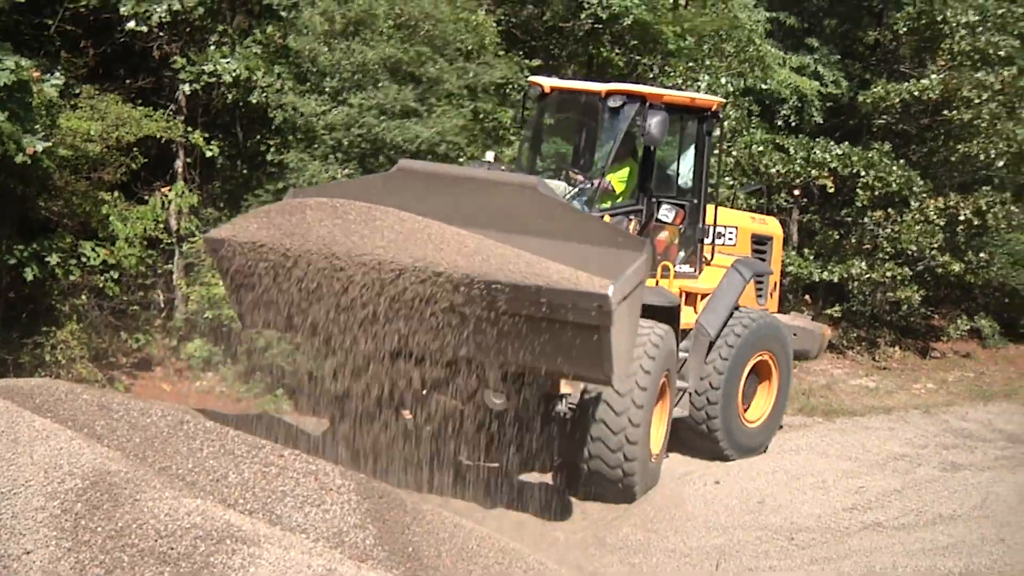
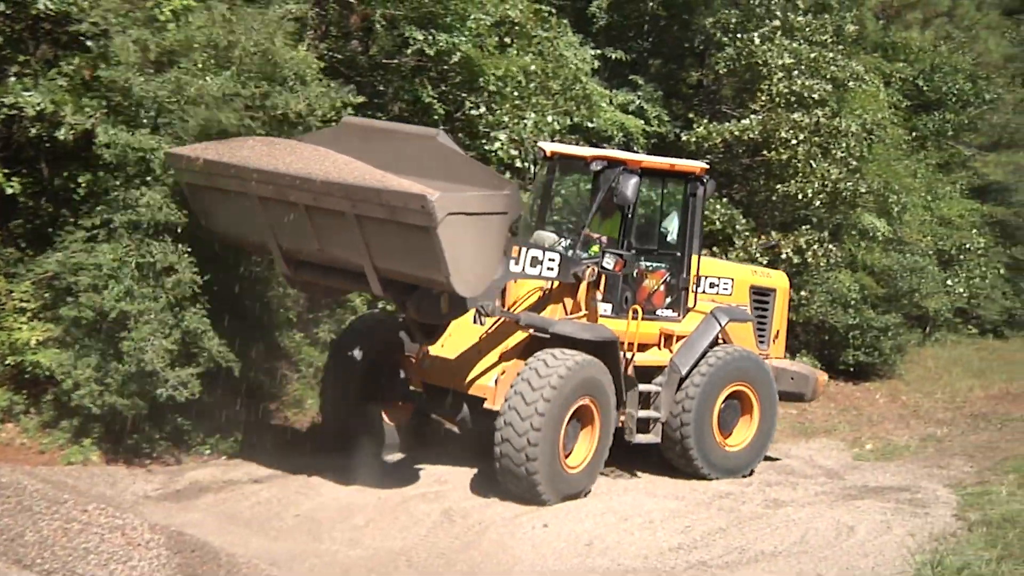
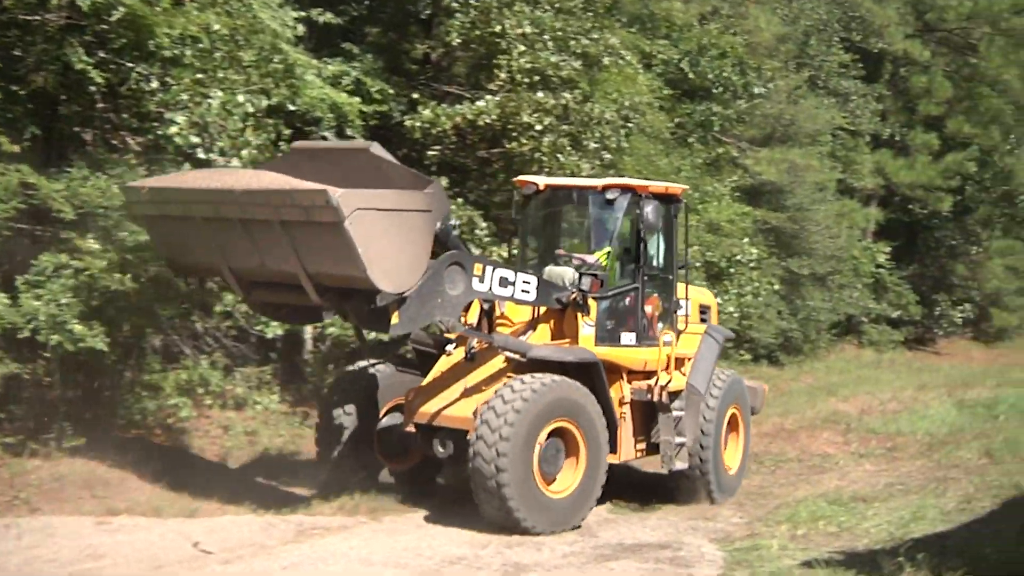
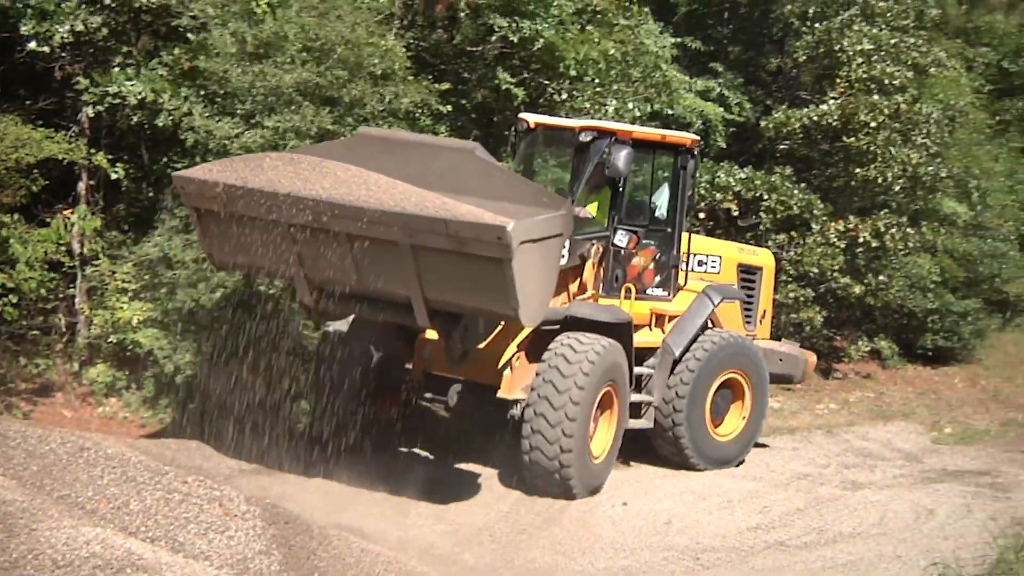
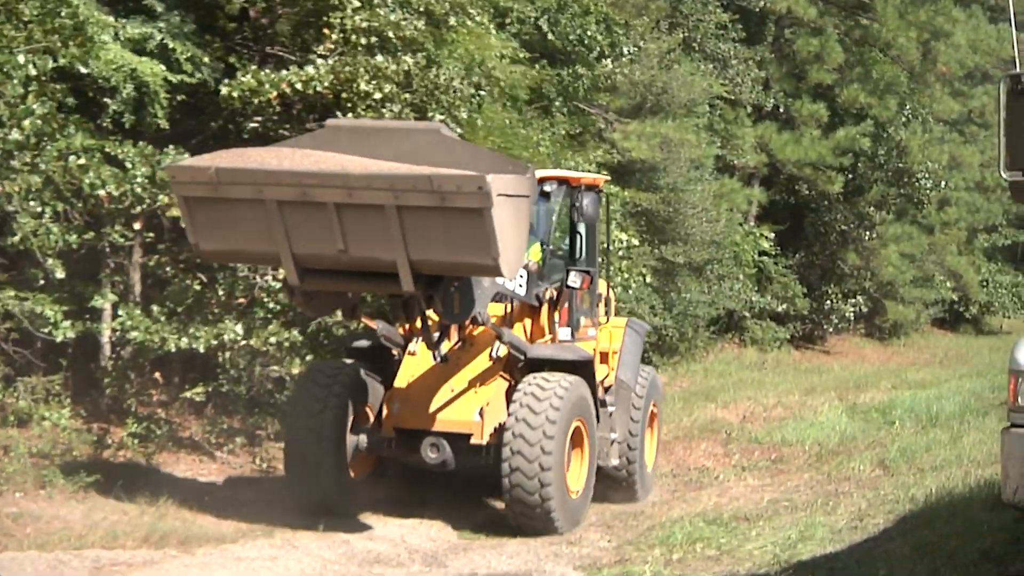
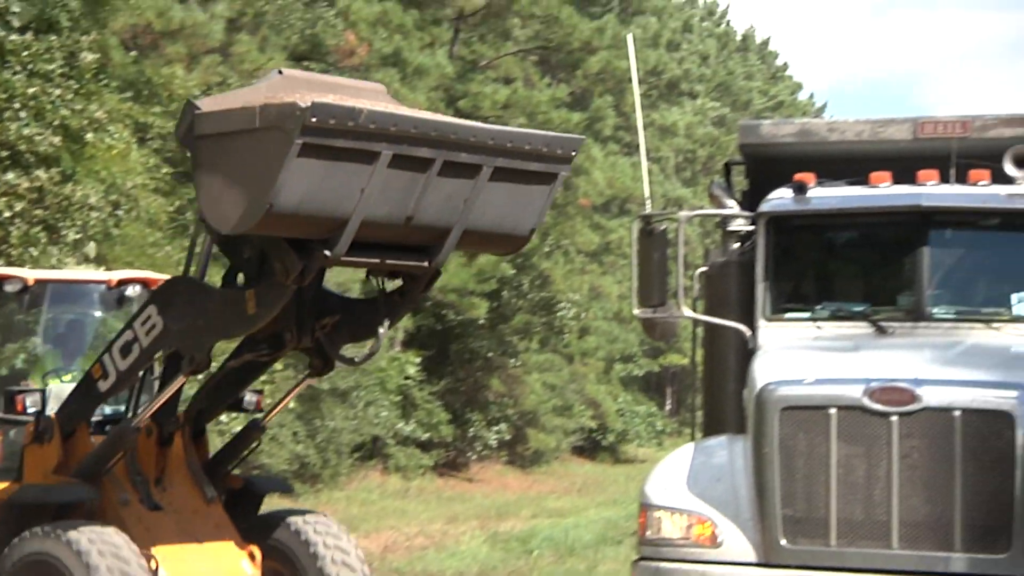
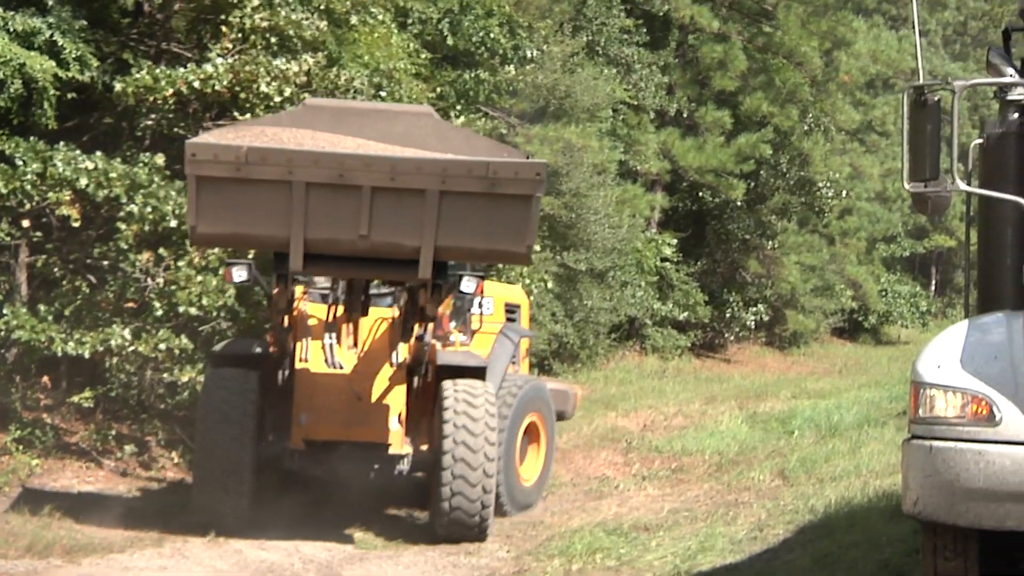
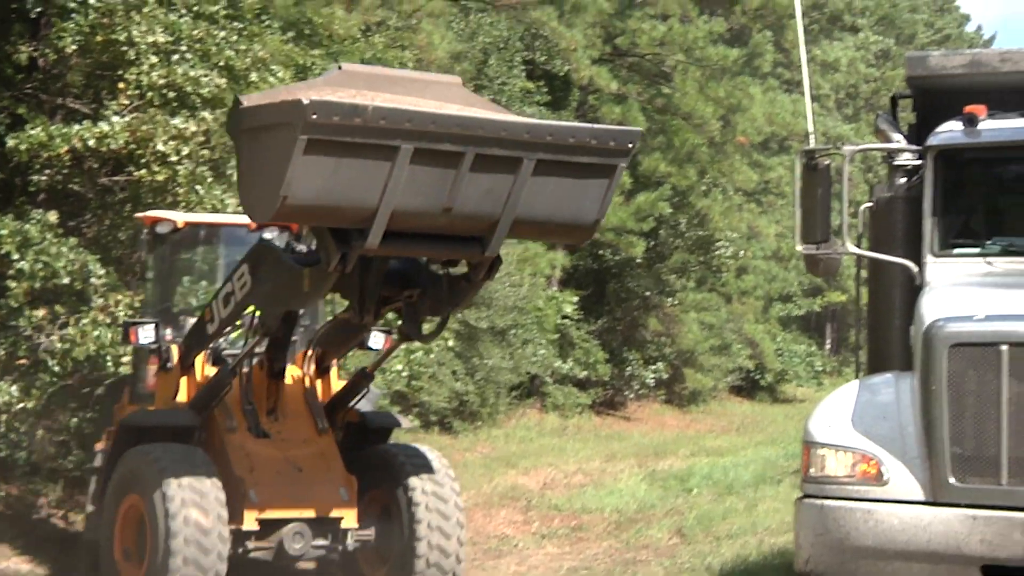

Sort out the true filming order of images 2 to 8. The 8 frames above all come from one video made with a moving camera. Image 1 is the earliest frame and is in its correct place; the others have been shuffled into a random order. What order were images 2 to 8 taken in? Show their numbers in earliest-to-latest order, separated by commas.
4, 2, 3, 5, 7, 8, 6
